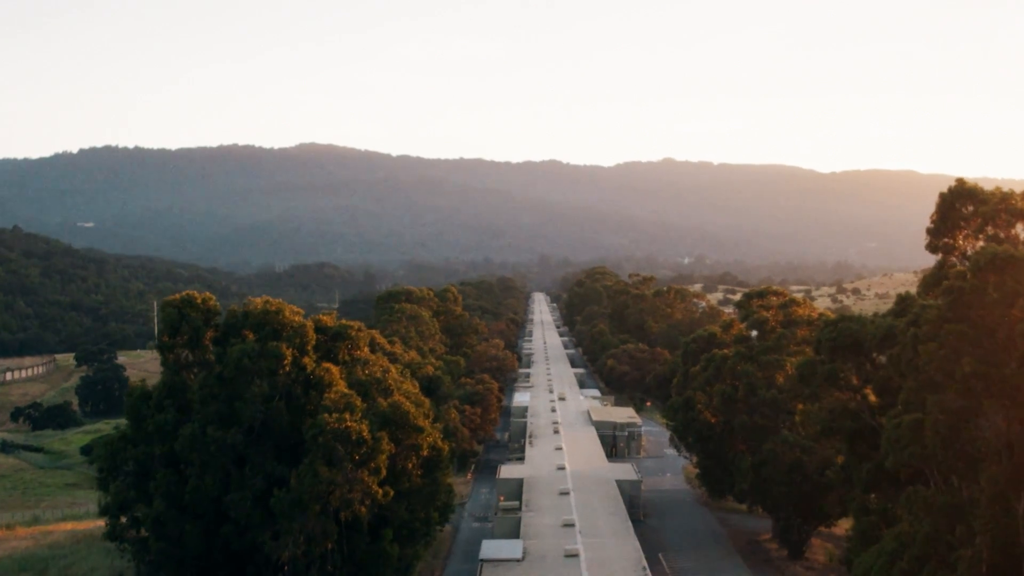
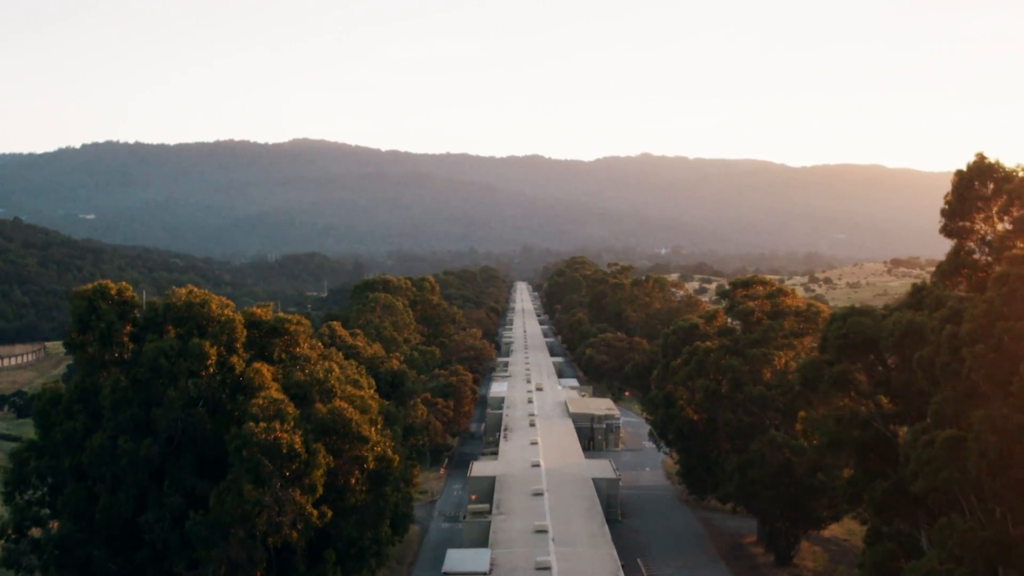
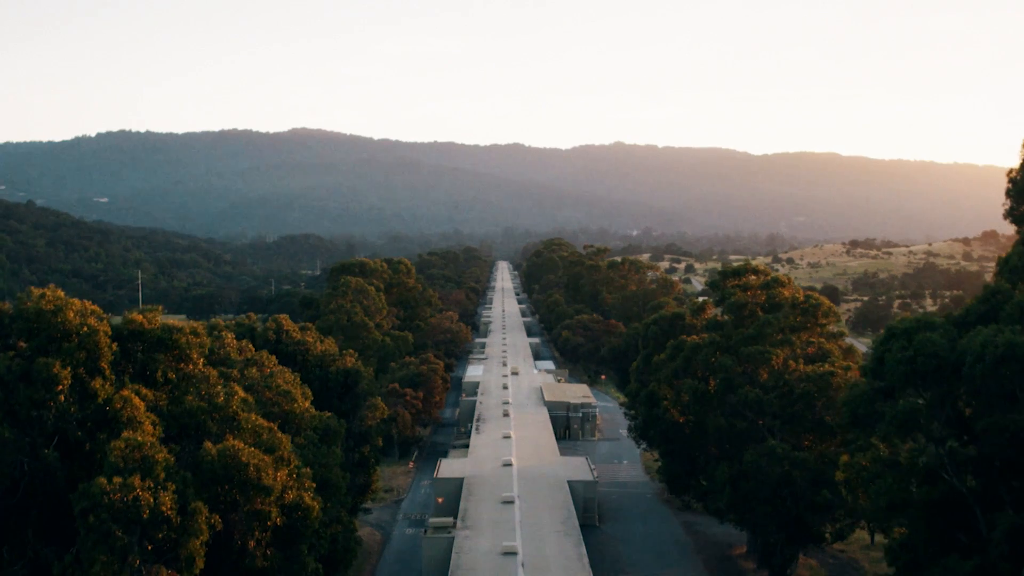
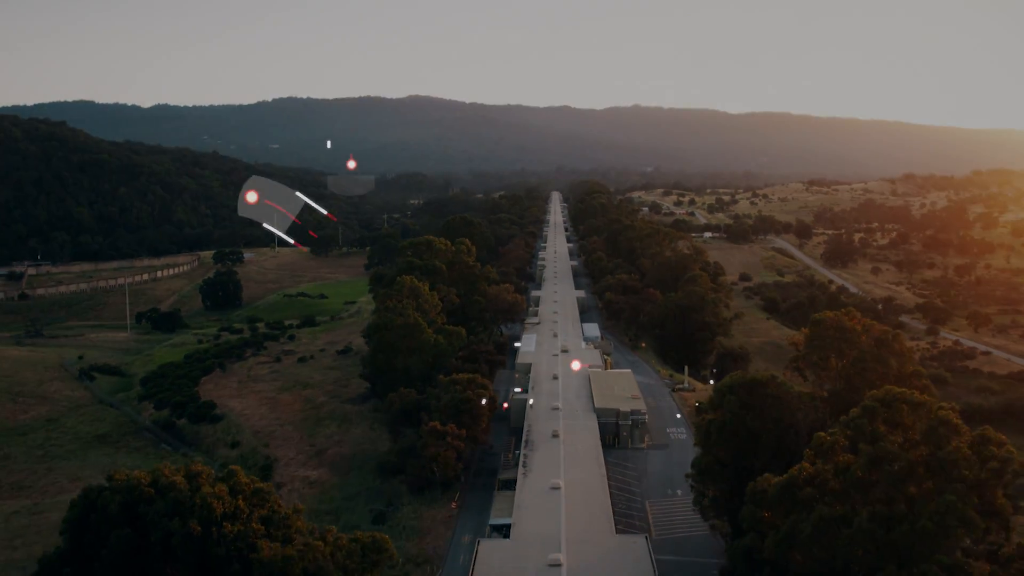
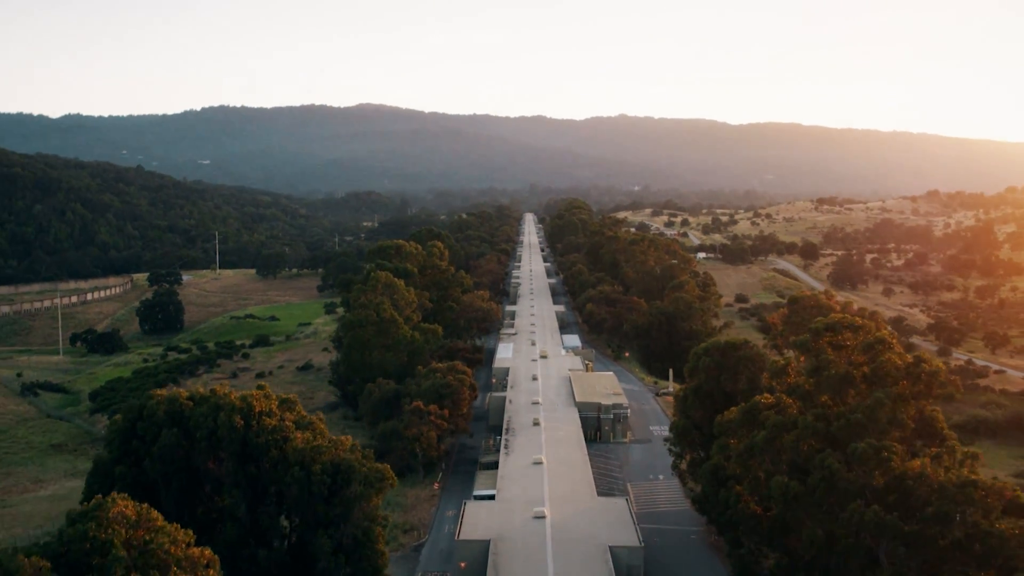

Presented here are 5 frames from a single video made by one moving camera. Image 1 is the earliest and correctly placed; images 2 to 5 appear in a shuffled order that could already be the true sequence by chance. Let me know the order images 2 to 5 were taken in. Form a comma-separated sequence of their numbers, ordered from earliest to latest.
2, 3, 5, 4
